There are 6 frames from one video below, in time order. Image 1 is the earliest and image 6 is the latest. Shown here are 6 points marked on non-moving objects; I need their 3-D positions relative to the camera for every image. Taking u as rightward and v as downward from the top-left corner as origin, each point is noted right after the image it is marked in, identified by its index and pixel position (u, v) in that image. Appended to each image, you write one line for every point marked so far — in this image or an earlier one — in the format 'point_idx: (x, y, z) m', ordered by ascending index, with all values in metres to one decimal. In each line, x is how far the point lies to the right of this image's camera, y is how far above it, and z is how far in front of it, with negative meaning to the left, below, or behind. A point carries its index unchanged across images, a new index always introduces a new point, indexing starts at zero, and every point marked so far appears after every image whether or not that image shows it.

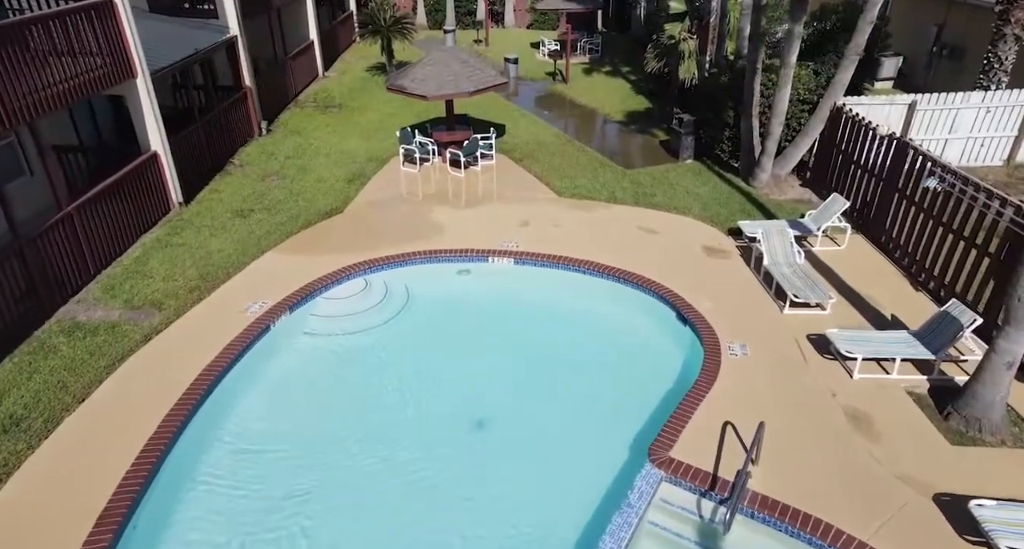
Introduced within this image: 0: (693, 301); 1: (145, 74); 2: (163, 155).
0: (+2.9, -0.4, +10.0) m
1: (-6.8, +3.7, +11.5) m
2: (-6.8, +2.3, +12.1) m
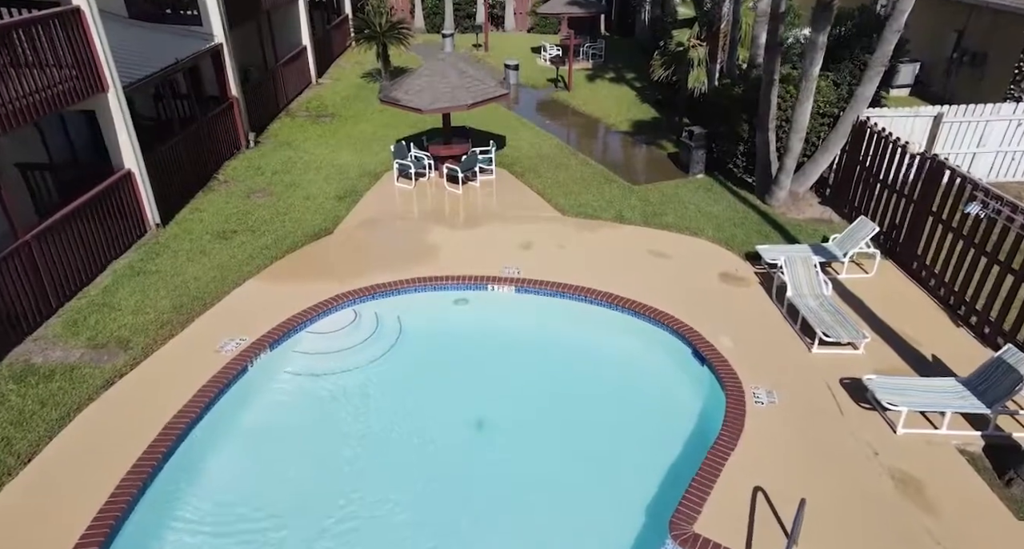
0: (+2.9, -0.9, +9.2) m
1: (-6.8, +3.2, +10.7) m
2: (-6.8, +1.8, +11.3) m
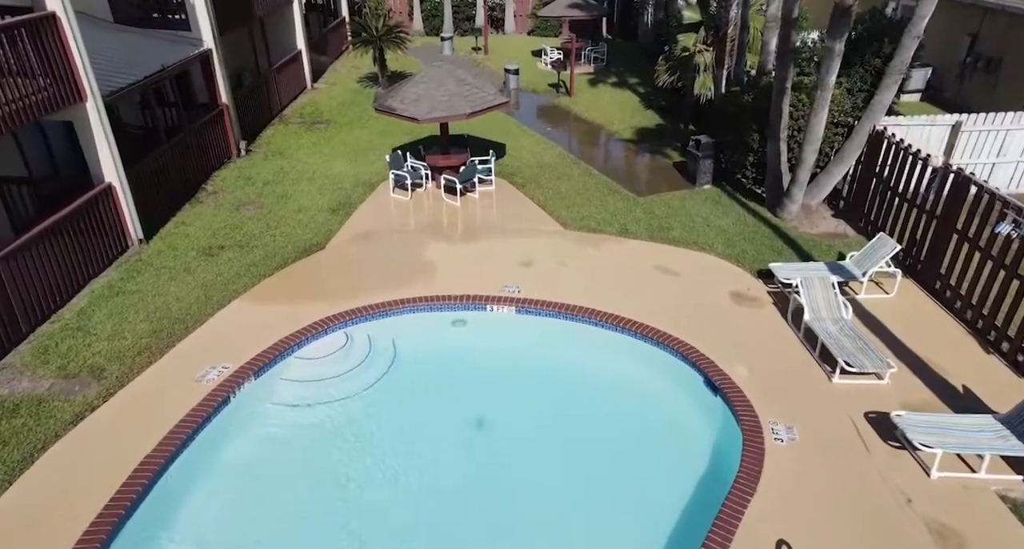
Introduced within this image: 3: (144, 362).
0: (+2.9, -1.2, +8.6) m
1: (-6.8, +2.9, +10.1) m
2: (-6.8, +1.5, +10.8) m
3: (-5.0, -1.2, +8.4) m
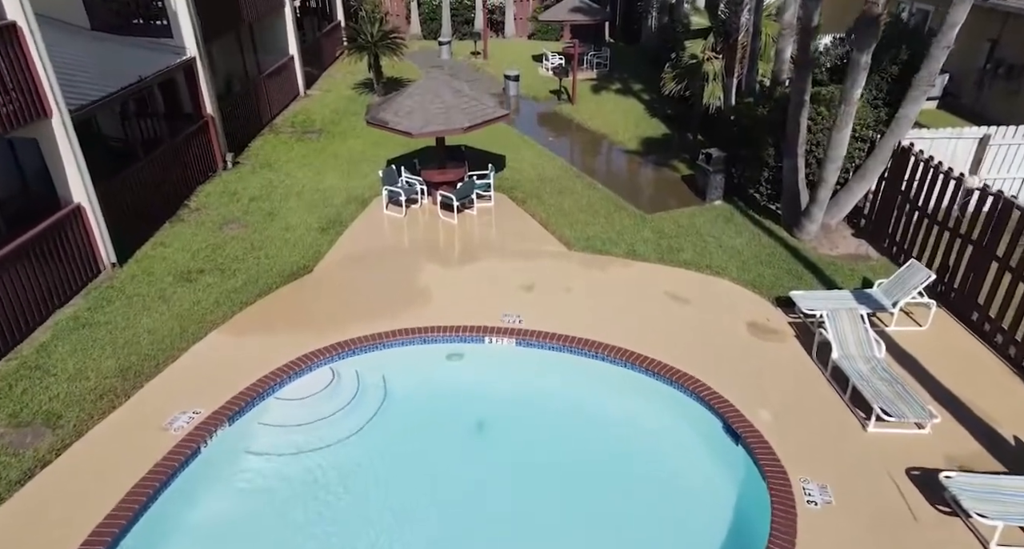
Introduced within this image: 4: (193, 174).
0: (+2.9, -1.7, +7.9) m
1: (-6.8, +2.5, +9.4) m
2: (-6.8, +1.1, +10.0) m
3: (-5.0, -1.6, +7.7) m
4: (-7.0, +2.2, +13.7) m
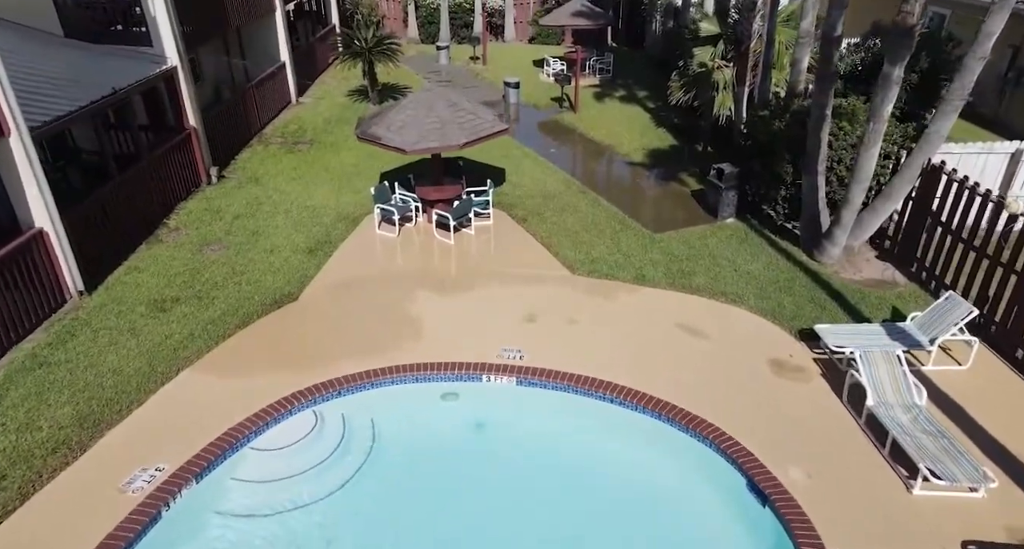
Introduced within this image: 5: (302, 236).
0: (+2.9, -2.1, +7.1) m
1: (-6.8, +2.0, +8.6) m
2: (-6.8, +0.6, +9.2) m
3: (-5.0, -2.1, +6.9) m
4: (-7.0, +1.8, +12.9) m
5: (-4.1, +0.7, +12.1) m
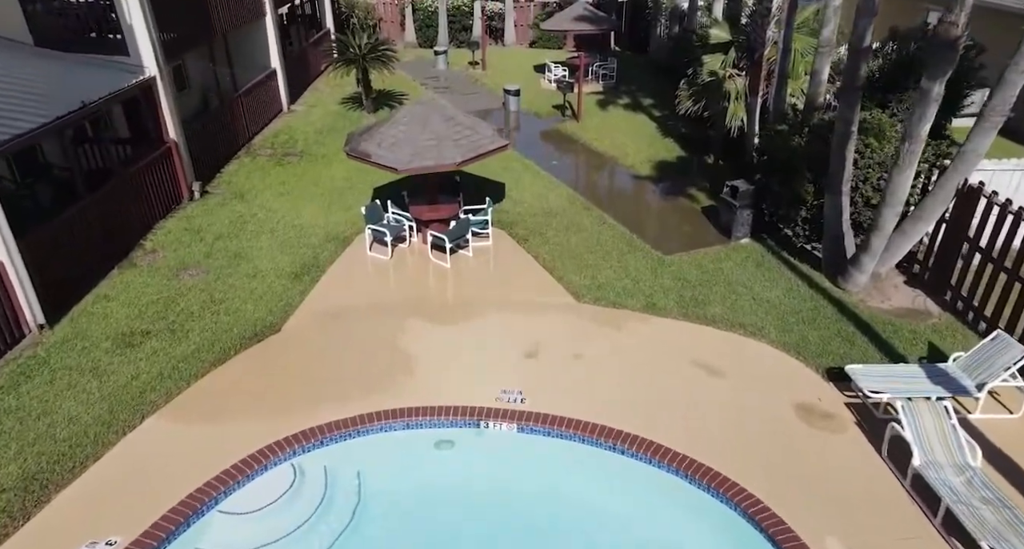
0: (+2.9, -2.6, +6.3) m
1: (-6.8, +1.6, +7.8) m
2: (-6.8, +0.2, +8.4) m
3: (-5.0, -2.5, +6.0) m
4: (-7.0, +1.3, +12.1) m
5: (-4.1, +0.3, +11.3) m
